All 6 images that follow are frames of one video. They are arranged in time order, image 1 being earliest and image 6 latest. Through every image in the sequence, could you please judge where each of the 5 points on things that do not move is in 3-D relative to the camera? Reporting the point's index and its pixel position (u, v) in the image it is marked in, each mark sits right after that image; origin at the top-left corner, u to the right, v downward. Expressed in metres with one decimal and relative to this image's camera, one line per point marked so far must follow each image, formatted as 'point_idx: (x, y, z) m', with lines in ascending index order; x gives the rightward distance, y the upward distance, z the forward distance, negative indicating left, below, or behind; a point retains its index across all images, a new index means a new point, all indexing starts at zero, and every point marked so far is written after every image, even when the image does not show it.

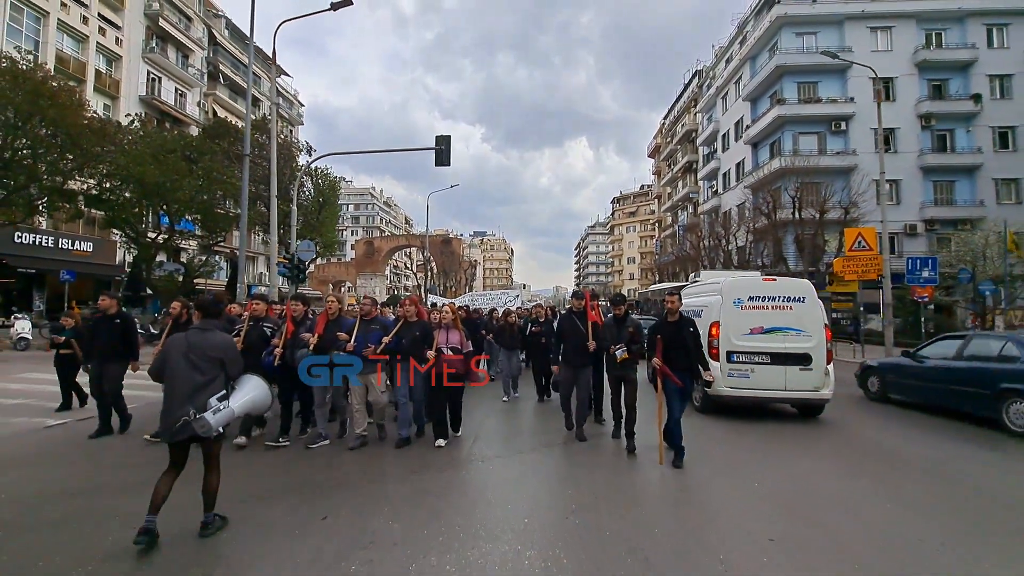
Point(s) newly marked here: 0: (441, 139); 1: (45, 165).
0: (-1.9, +3.9, +15.0) m
1: (-14.2, +3.7, +16.9) m
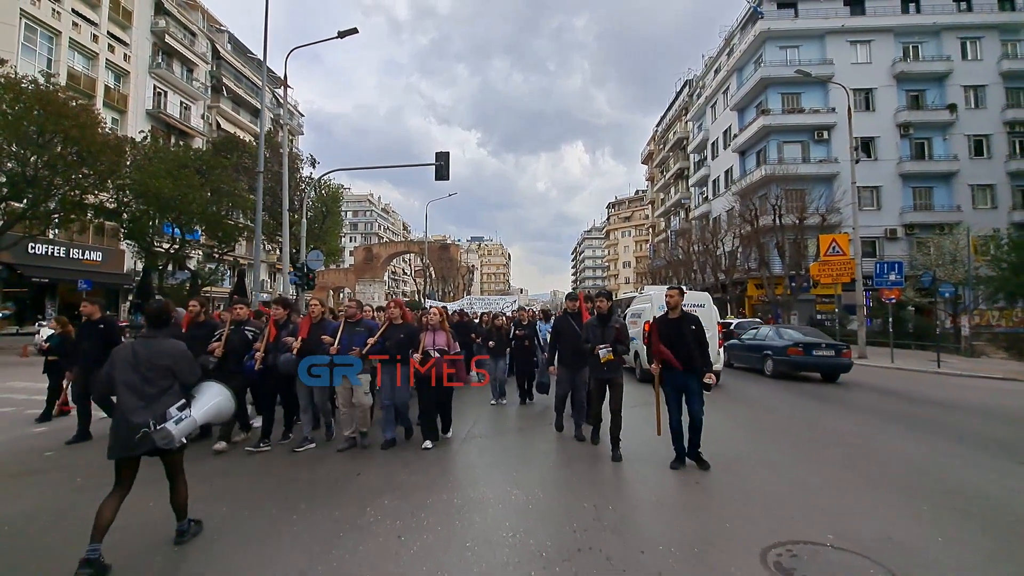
0: (-2.0, +3.7, +16.0) m
1: (-14.4, +3.4, +17.8) m
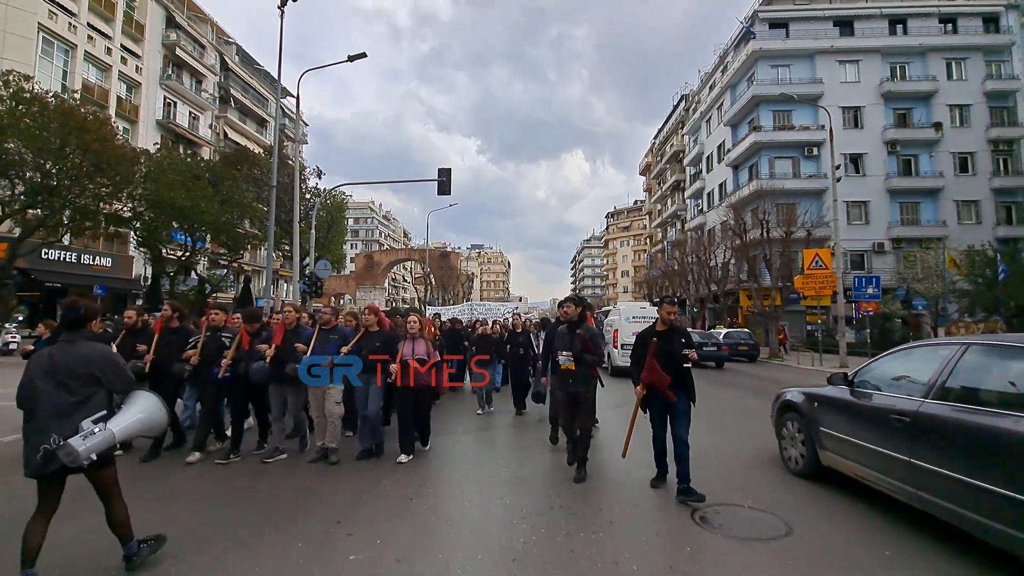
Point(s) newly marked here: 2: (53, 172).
0: (-2.1, +3.5, +16.8) m
1: (-14.5, +3.3, +18.6) m
2: (-14.7, +3.7, +18.0) m
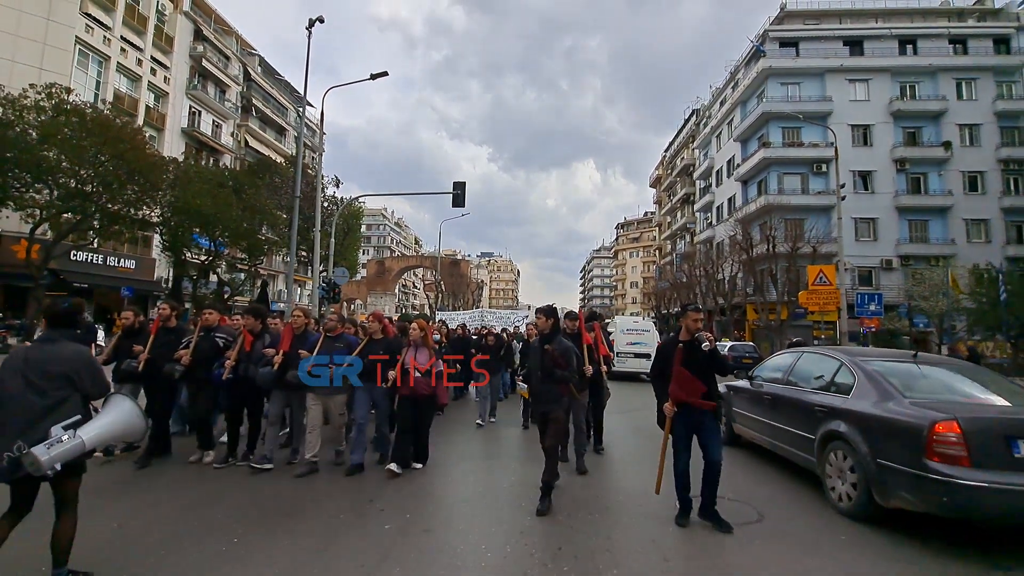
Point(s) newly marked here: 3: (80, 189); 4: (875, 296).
0: (-1.7, +3.2, +17.4) m
1: (-14.0, +3.2, +19.4) m
2: (-14.3, +3.7, +18.8) m
3: (-14.5, +3.3, +18.7) m
4: (+12.4, -0.3, +19.1) m
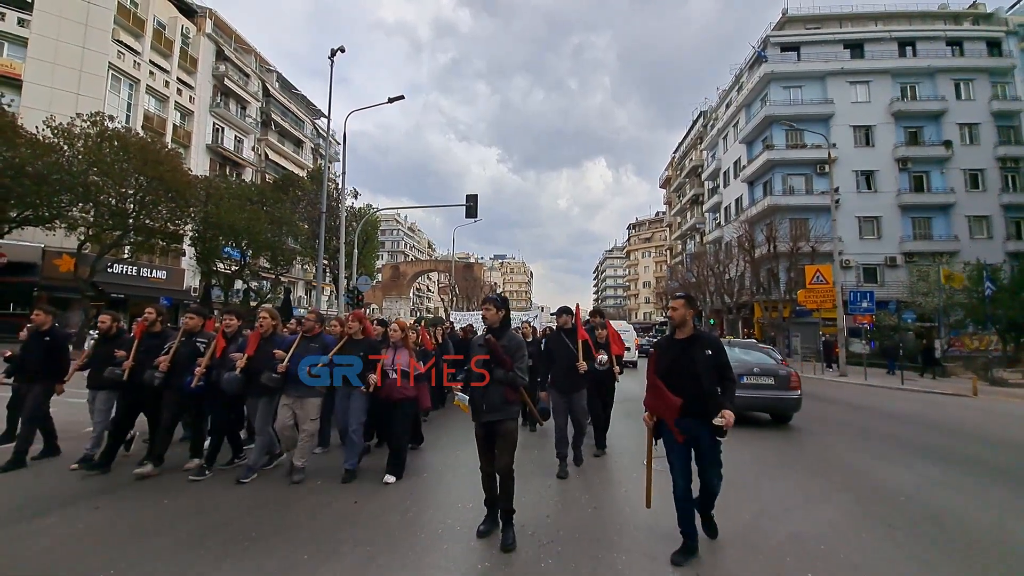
0: (-1.4, +3.1, +18.6) m
1: (-13.7, +2.8, +20.9) m
2: (-13.9, +3.3, +20.3) m
3: (-14.1, +2.9, +20.2) m
4: (+12.8, -0.2, +19.9) m
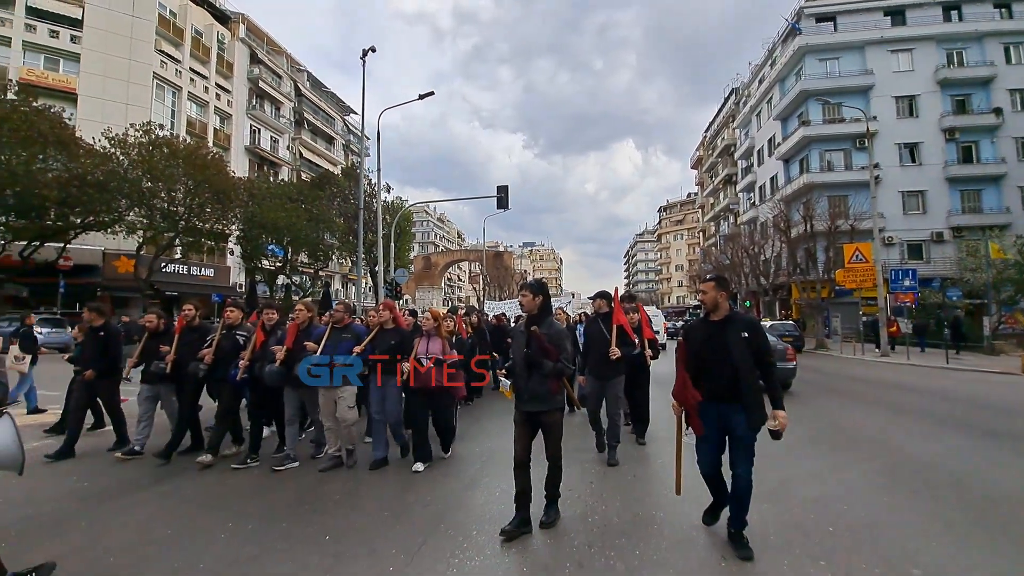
0: (-0.3, +3.4, +18.9) m
1: (-12.4, +2.8, +21.8) m
2: (-12.7, +3.3, +21.2) m
3: (-12.9, +2.9, +21.2) m
4: (+14.0, +0.6, +19.5) m
